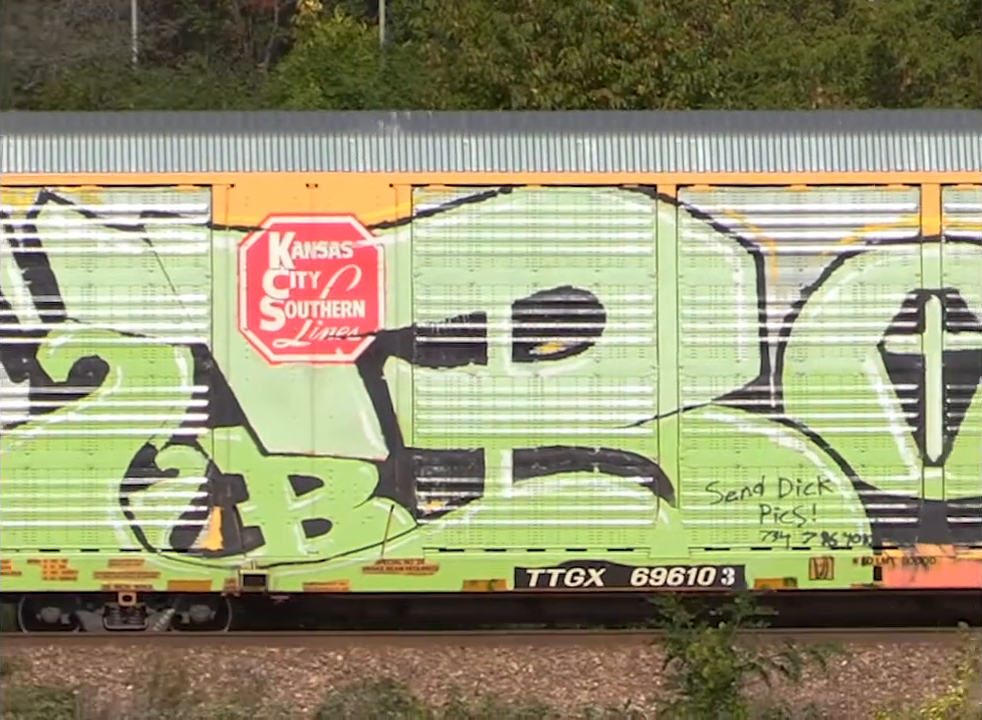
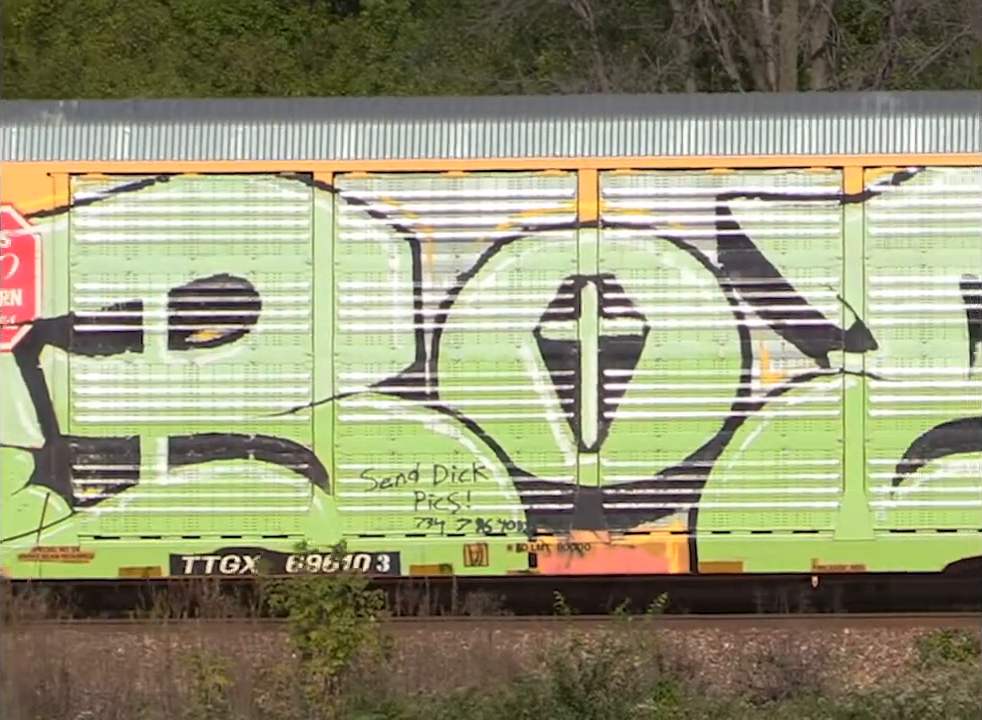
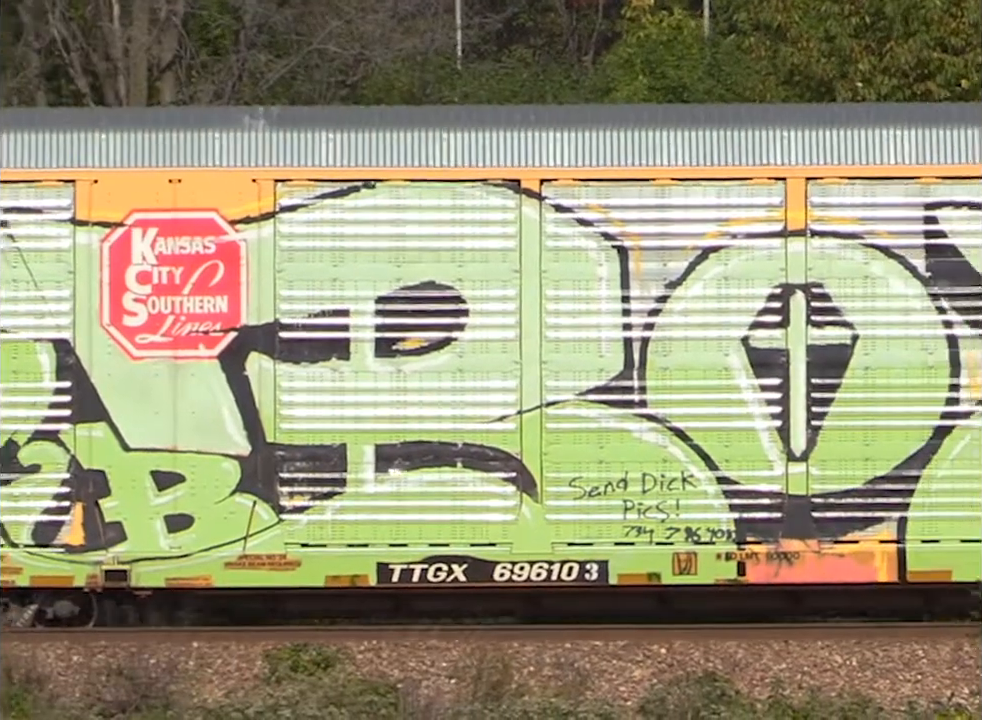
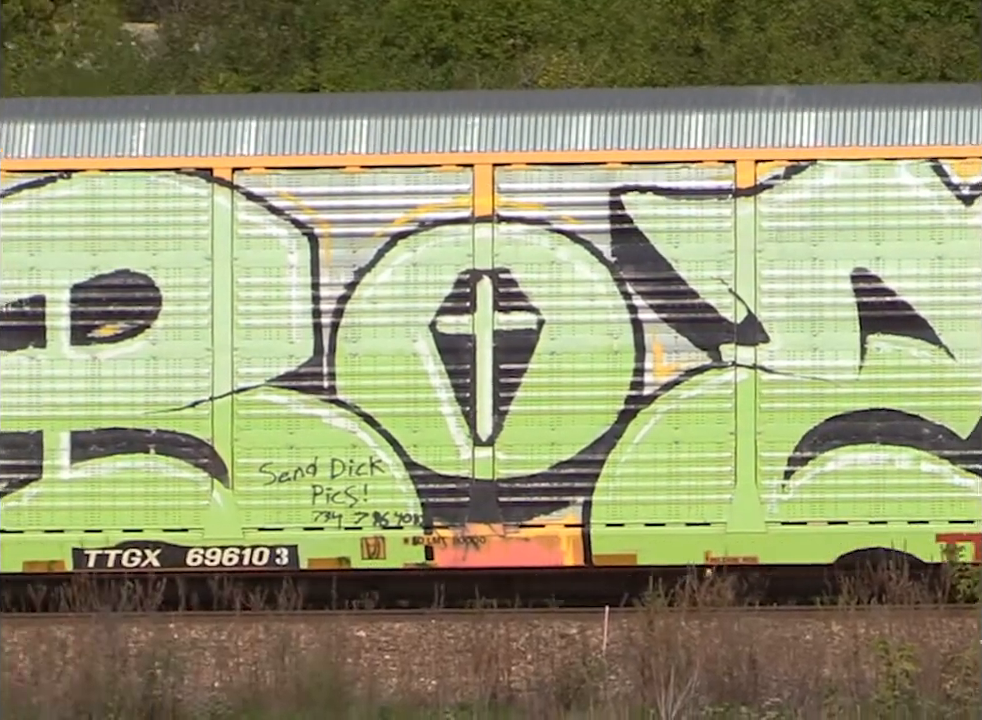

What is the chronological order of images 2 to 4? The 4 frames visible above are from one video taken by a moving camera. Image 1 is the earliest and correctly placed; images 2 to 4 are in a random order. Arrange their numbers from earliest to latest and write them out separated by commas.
3, 2, 4
